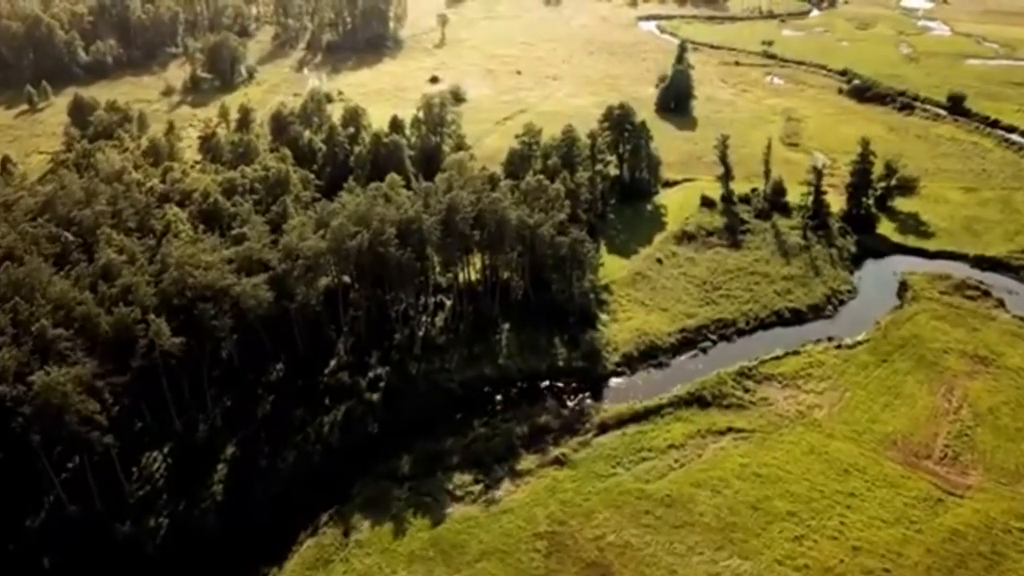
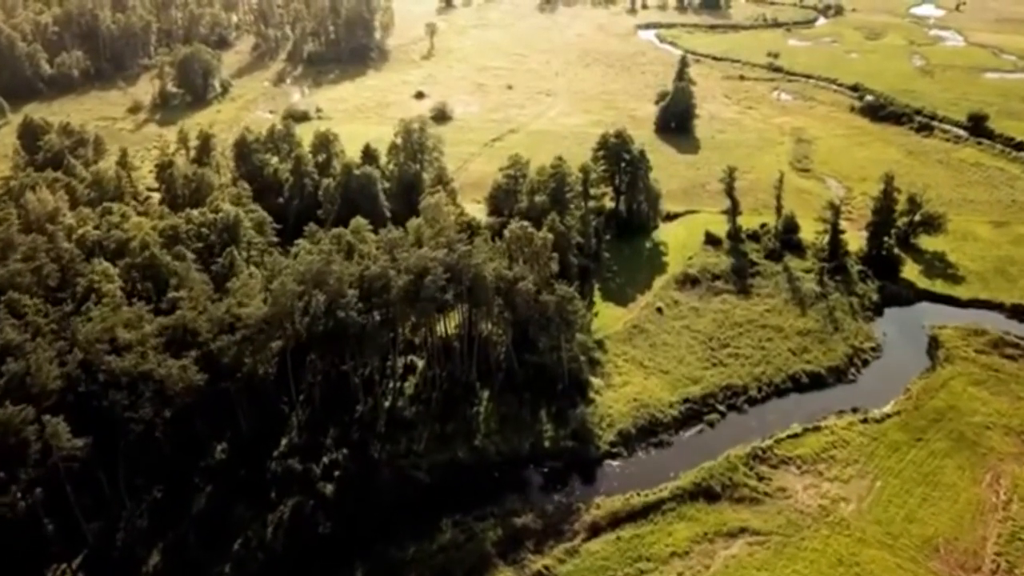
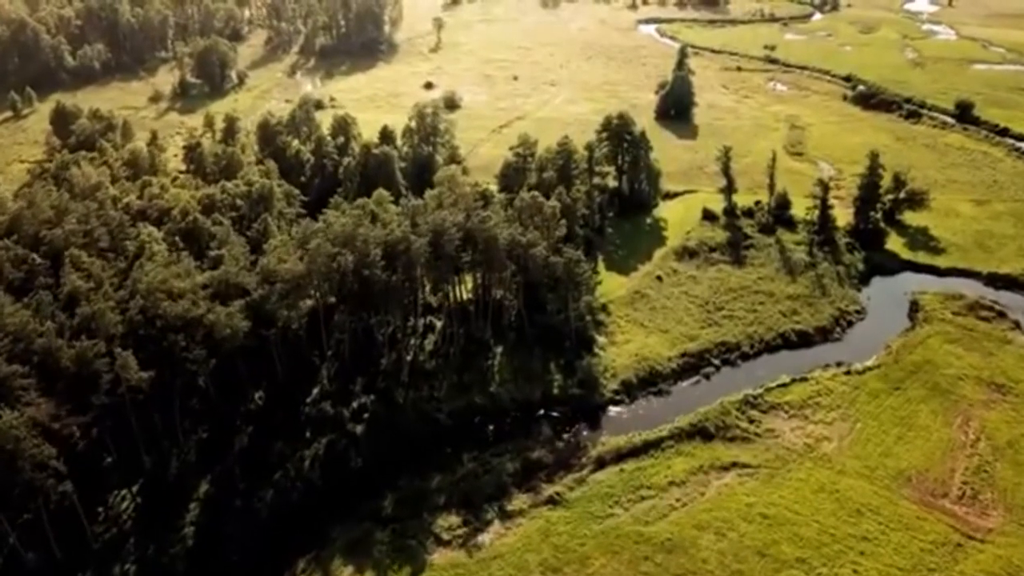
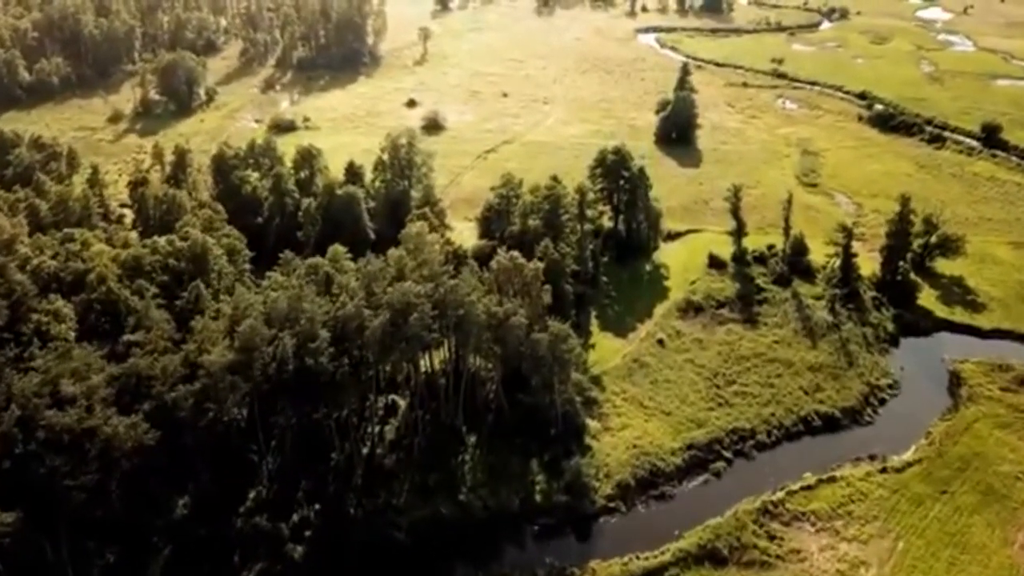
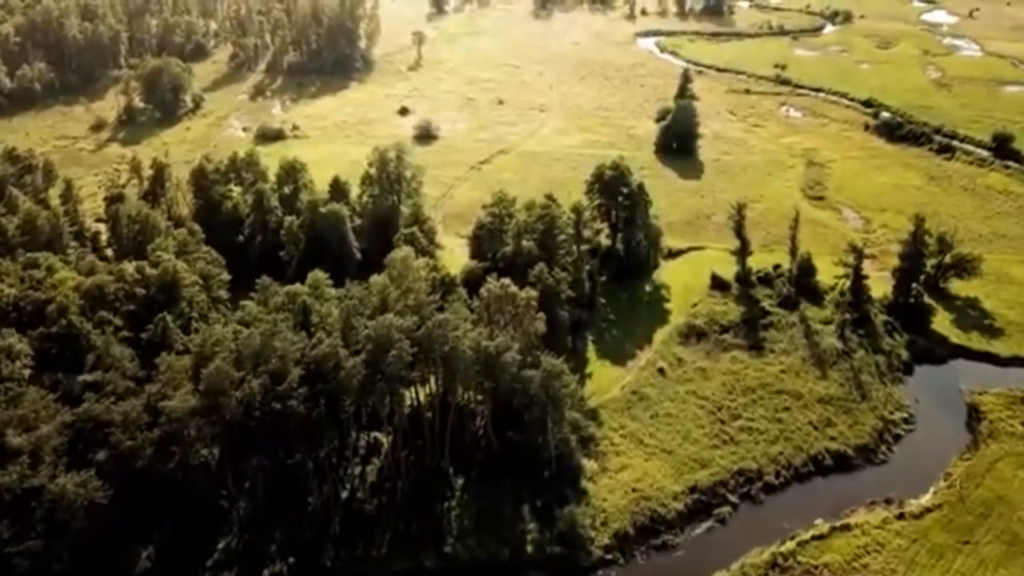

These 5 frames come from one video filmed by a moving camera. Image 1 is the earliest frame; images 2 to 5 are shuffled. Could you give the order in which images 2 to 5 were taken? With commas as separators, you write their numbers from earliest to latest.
3, 2, 4, 5
